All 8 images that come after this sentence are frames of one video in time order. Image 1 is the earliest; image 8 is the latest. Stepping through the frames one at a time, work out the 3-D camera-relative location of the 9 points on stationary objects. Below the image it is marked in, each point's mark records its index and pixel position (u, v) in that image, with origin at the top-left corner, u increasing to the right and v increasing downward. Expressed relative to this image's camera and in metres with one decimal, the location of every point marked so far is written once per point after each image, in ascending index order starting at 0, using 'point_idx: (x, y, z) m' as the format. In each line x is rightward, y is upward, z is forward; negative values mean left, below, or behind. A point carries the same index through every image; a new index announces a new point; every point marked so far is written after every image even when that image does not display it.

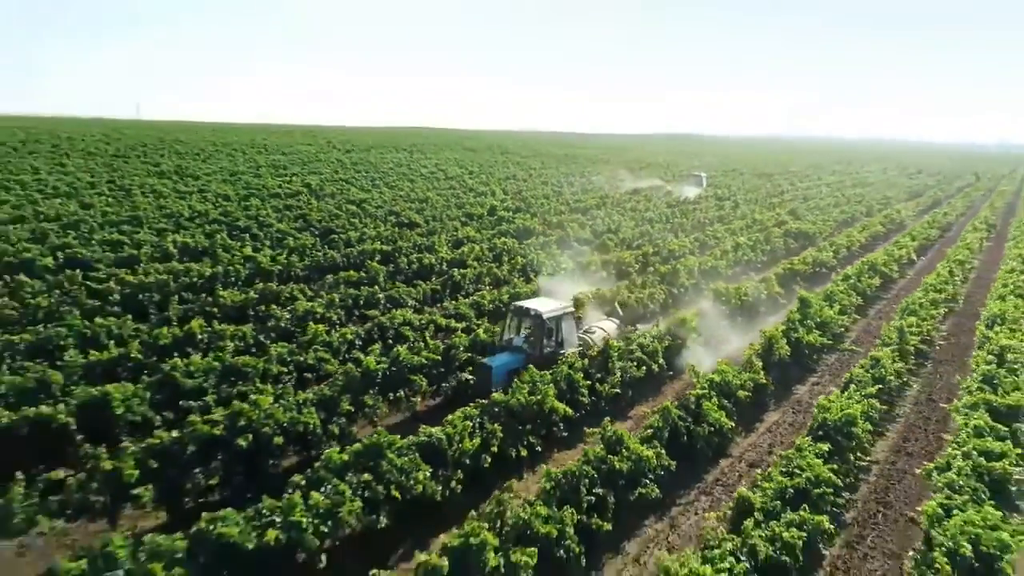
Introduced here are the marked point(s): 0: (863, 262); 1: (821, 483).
0: (+8.0, +0.6, +16.4) m
1: (+2.7, -1.7, +6.2) m
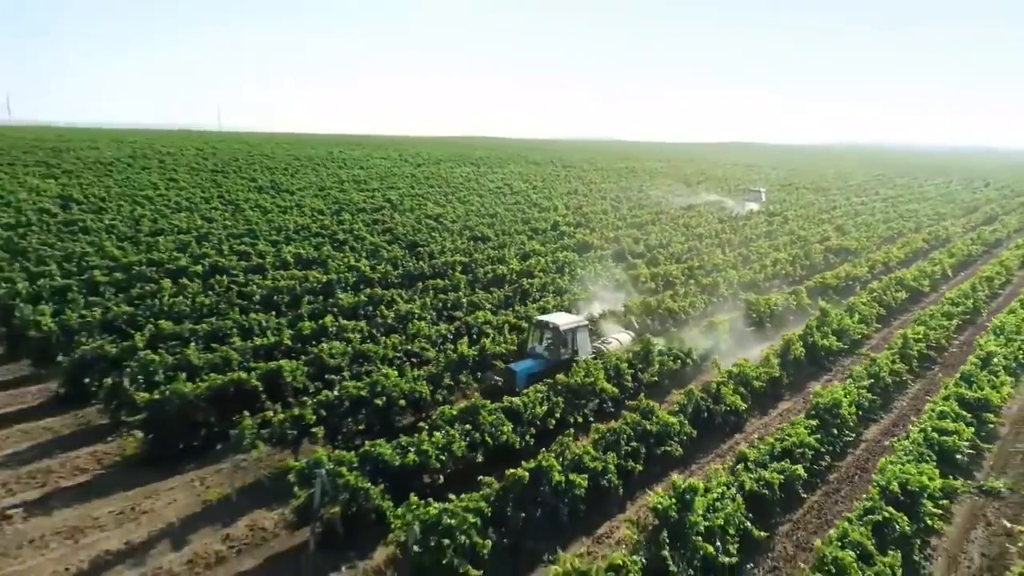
0: (+9.6, +0.3, +18.1) m
1: (+3.4, -1.8, +8.4) m
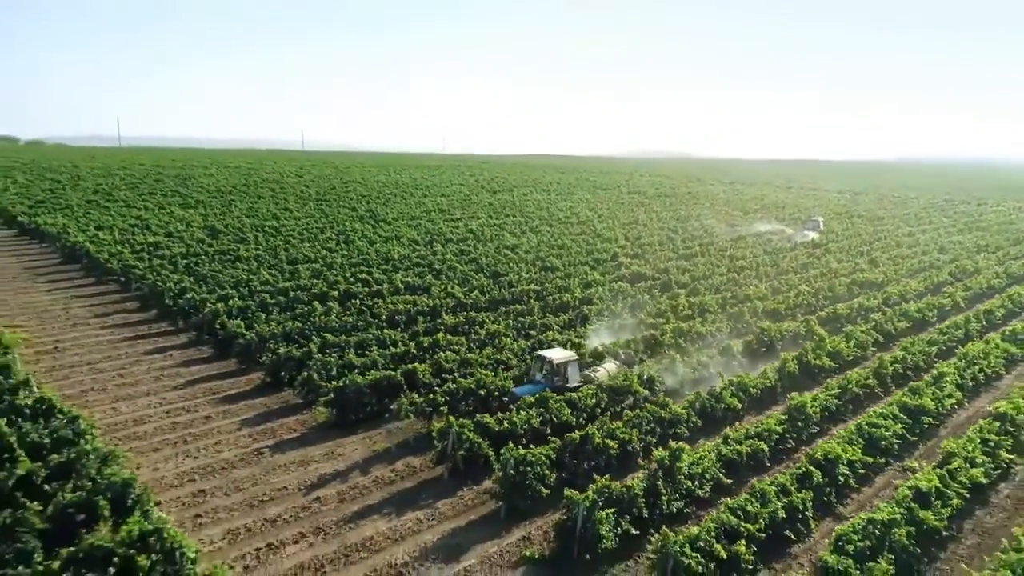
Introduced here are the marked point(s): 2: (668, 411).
0: (+11.5, -0.6, +21.3) m
1: (+4.4, -2.4, +12.2) m
2: (+2.8, -2.2, +12.6) m
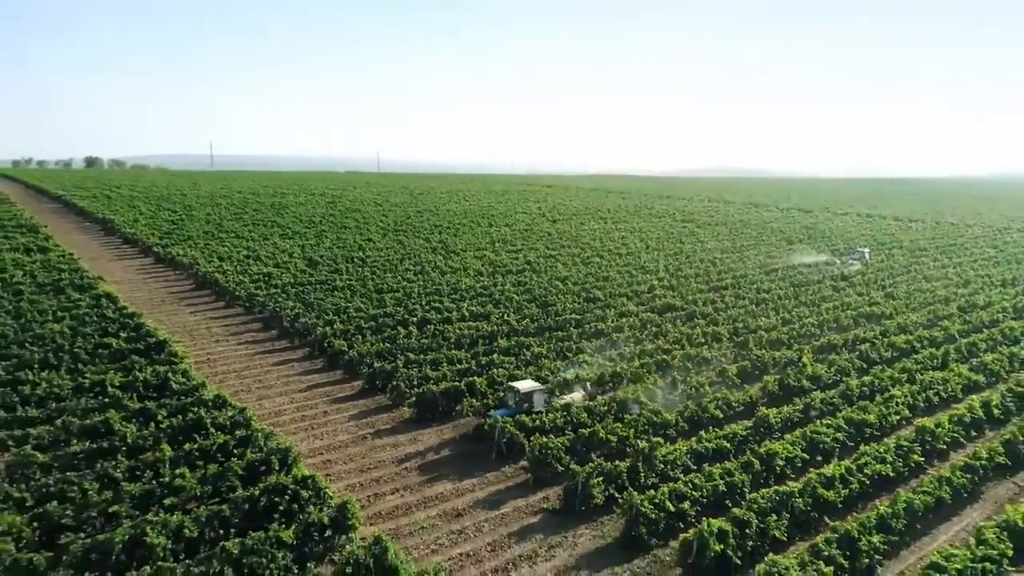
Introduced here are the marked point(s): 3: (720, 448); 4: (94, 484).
0: (+13.0, -1.8, +24.9) m
1: (+5.1, -3.3, +16.4) m
2: (+3.5, -3.1, +17.0) m
3: (+4.5, -3.4, +15.5) m
4: (-7.5, -3.5, +13.0) m
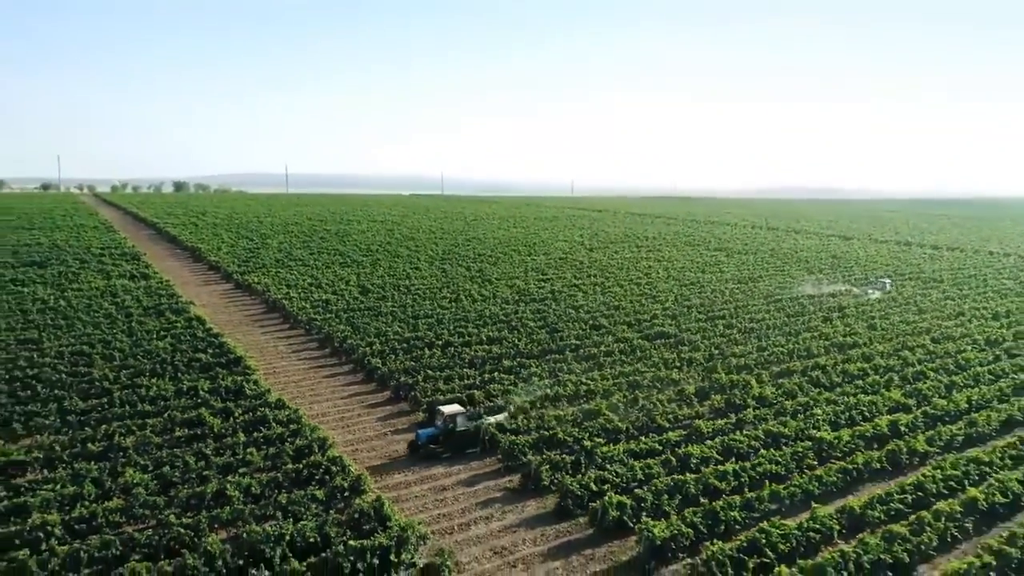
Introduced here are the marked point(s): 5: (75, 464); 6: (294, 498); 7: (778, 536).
0: (+13.2, -3.2, +28.8) m
1: (+4.6, -4.4, +21.0) m
2: (+3.0, -4.1, +21.8) m
3: (+3.9, -4.5, +20.2) m
4: (-8.3, -4.4, +18.8) m
5: (-11.1, -4.5, +18.3) m
6: (-5.0, -4.9, +16.6) m
7: (+5.7, -5.3, +15.4) m
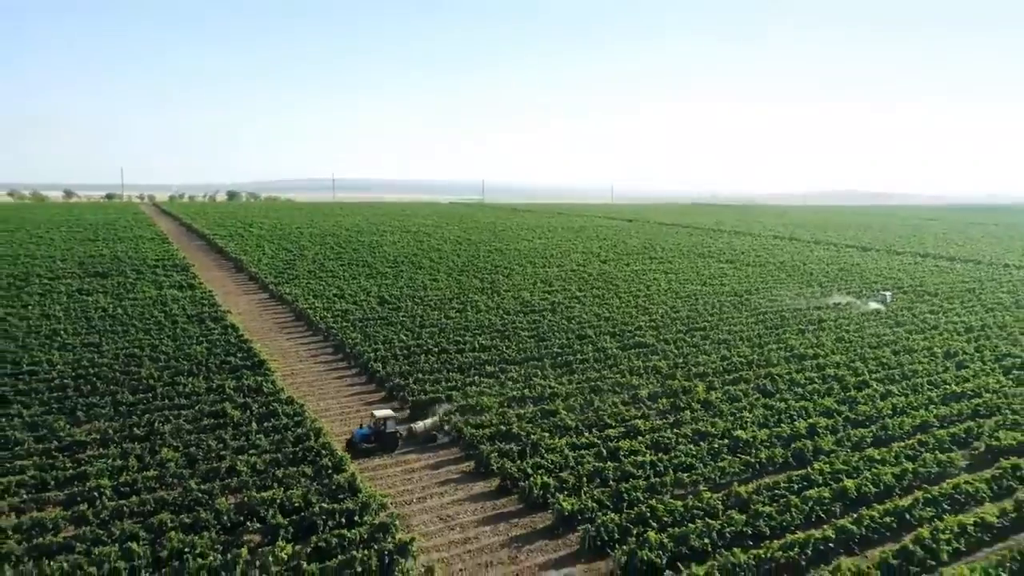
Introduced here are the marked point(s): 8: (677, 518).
0: (+12.5, -3.9, +32.1) m
1: (+3.3, -5.1, +24.9) m
2: (+1.8, -4.8, +25.8) m
3: (+2.6, -5.2, +24.1) m
4: (-9.7, -4.9, +23.6) m
5: (-12.5, -5.0, +23.2) m
6: (-6.6, -5.5, +21.1) m
7: (+4.0, -6.0, +19.2) m
8: (+4.4, -6.1, +19.2) m
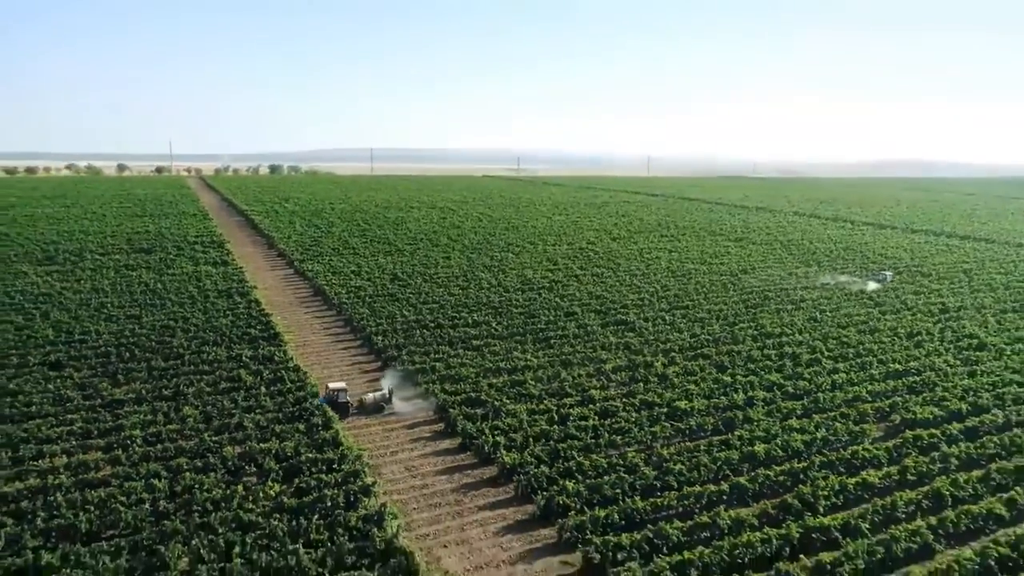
0: (+11.6, -3.2, +35.2) m
1: (+2.0, -4.6, +28.6) m
2: (+0.6, -4.2, +29.5) m
3: (+1.3, -4.7, +27.9) m
4: (-11.0, -4.4, +28.0) m
5: (-13.8, -4.4, +27.9) m
6: (-8.0, -5.0, +25.4) m
7: (+2.4, -5.7, +23.0) m
8: (+2.8, -5.8, +22.9) m
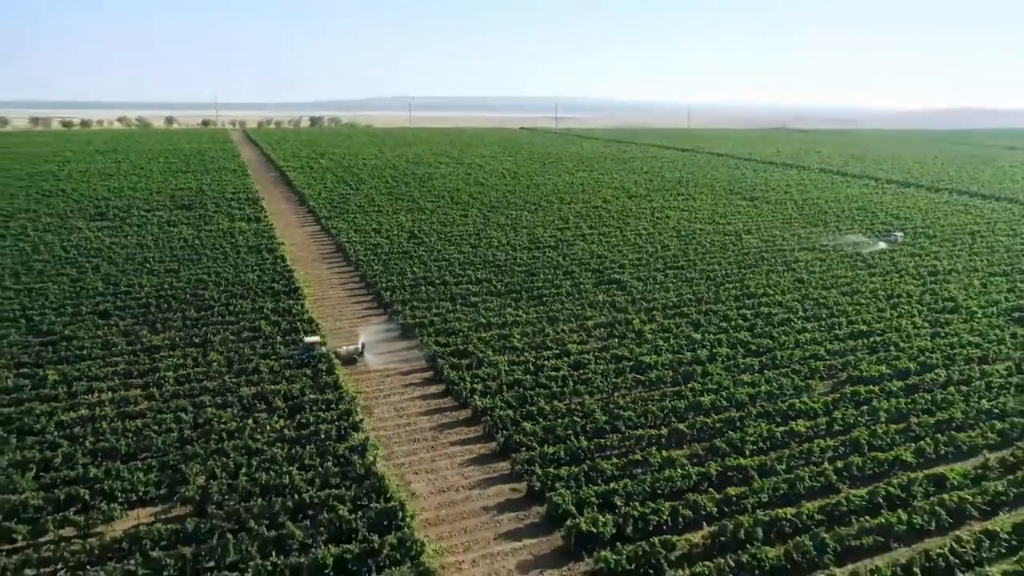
0: (+11.3, -1.3, +37.9) m
1: (+1.3, -3.0, +32.0) m
2: (-0.1, -2.6, +33.0) m
3: (+0.5, -3.1, +31.3) m
4: (-11.7, -2.7, +32.2) m
5: (-14.6, -2.7, +32.2) m
6: (-8.9, -3.5, +29.5) m
7: (+1.4, -4.5, +26.4) m
8: (+1.7, -4.7, +26.3) m
